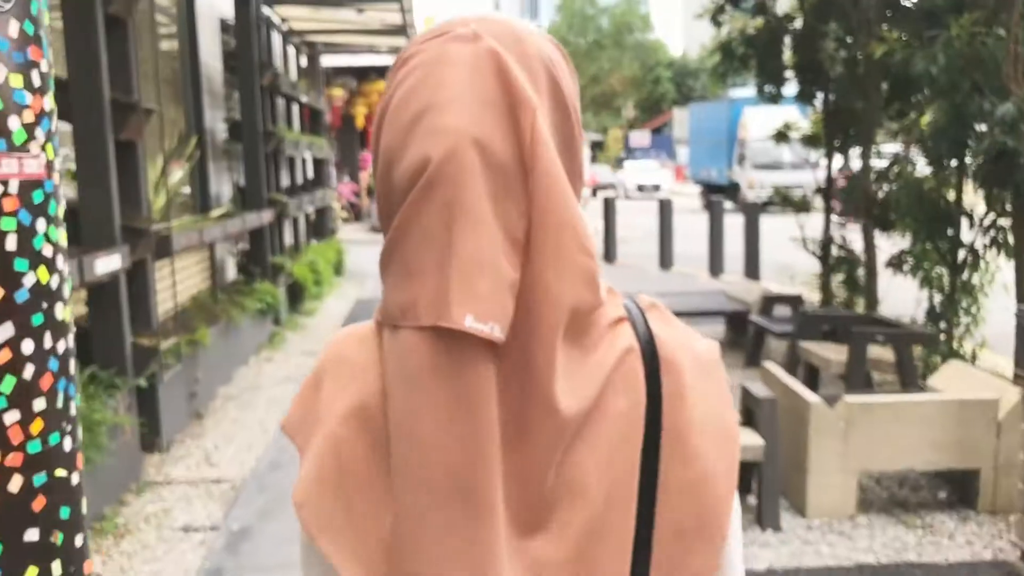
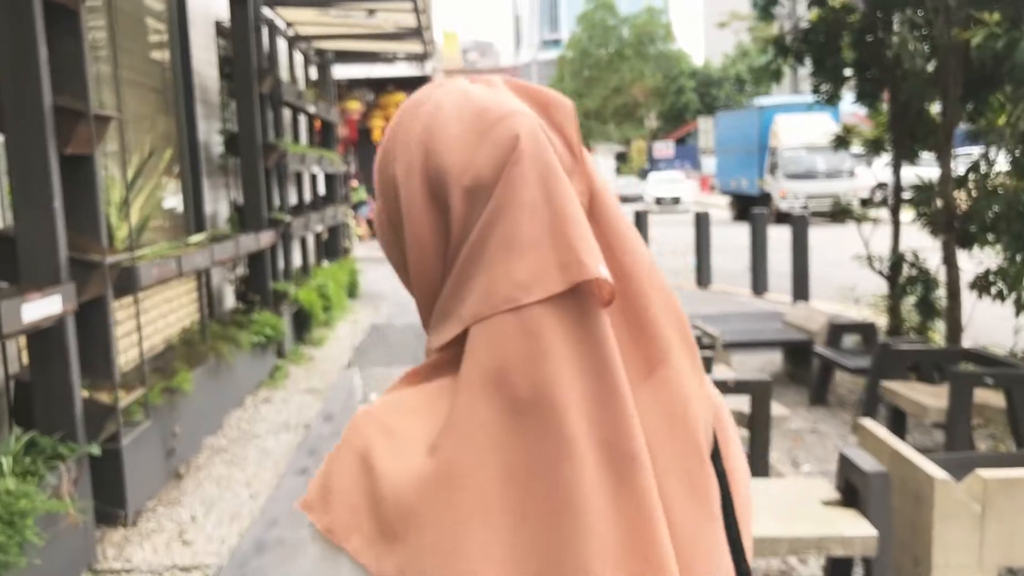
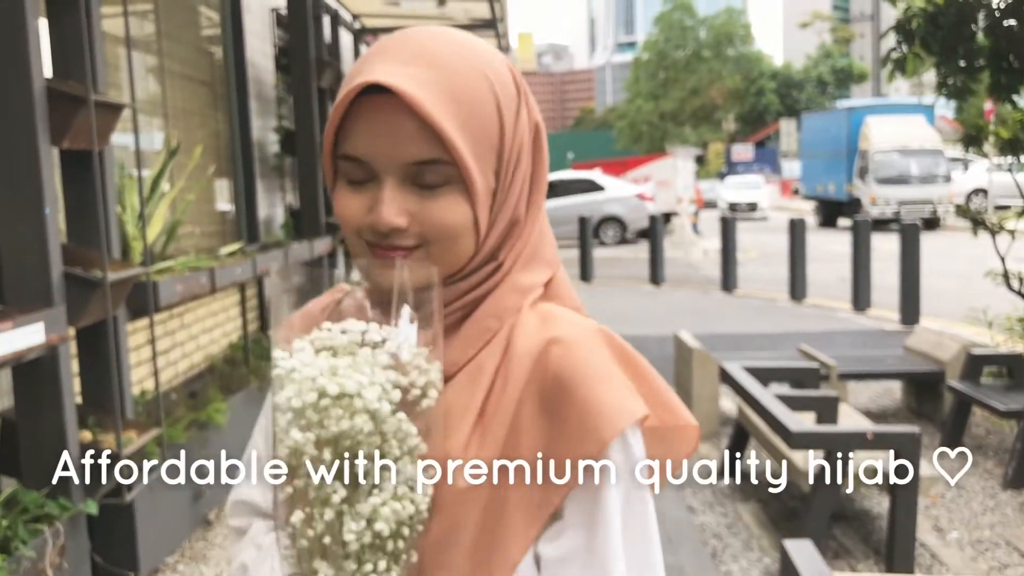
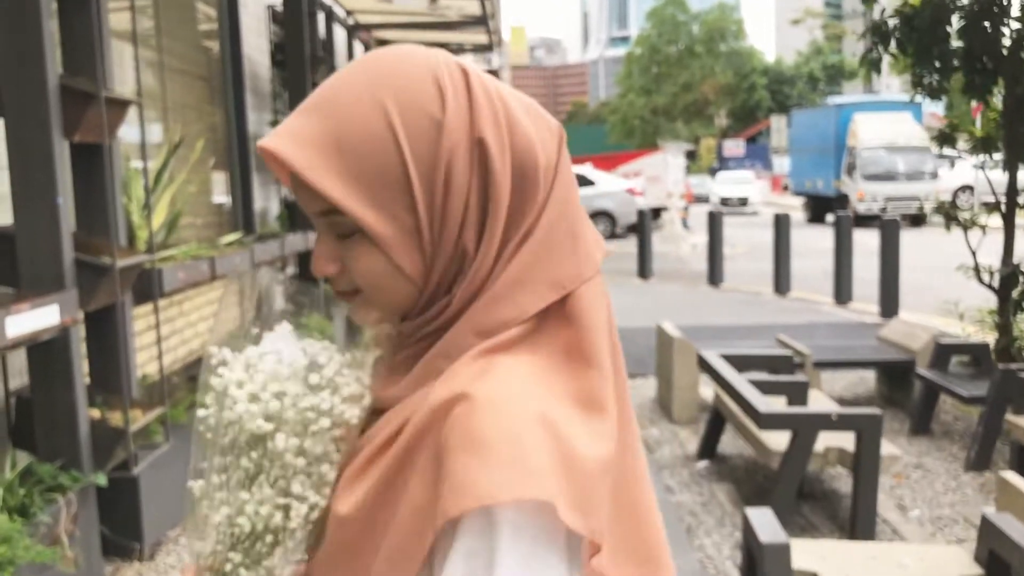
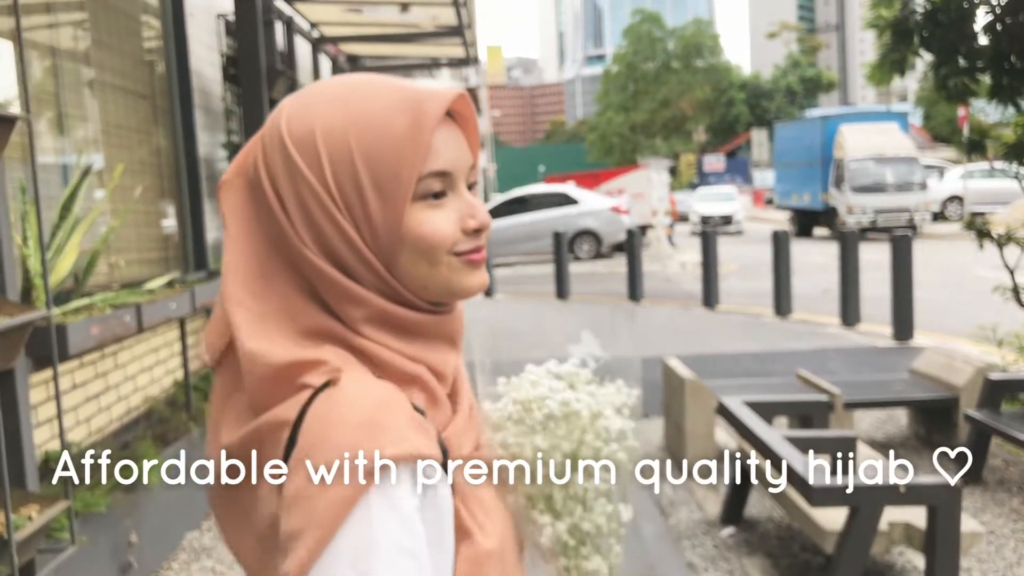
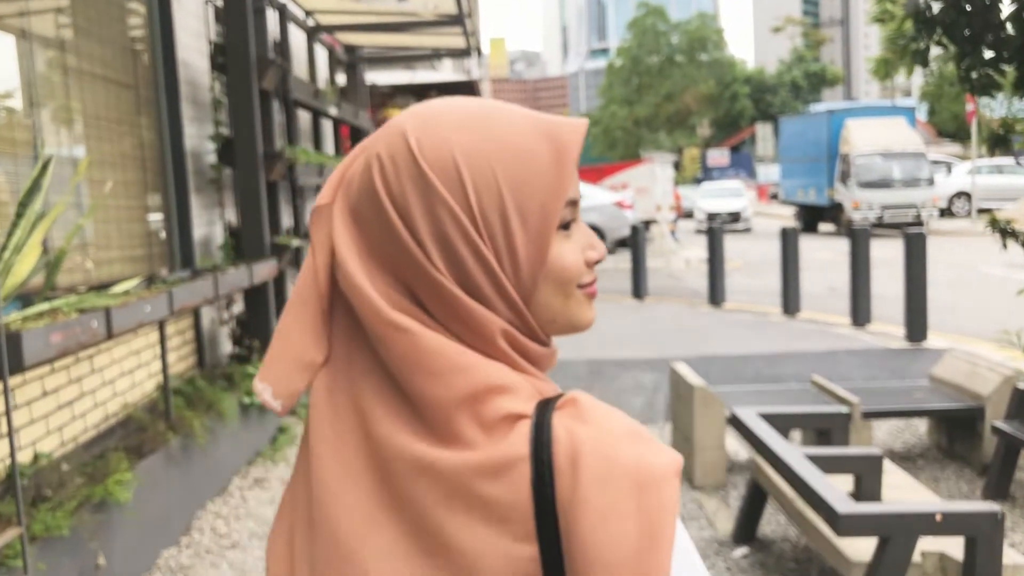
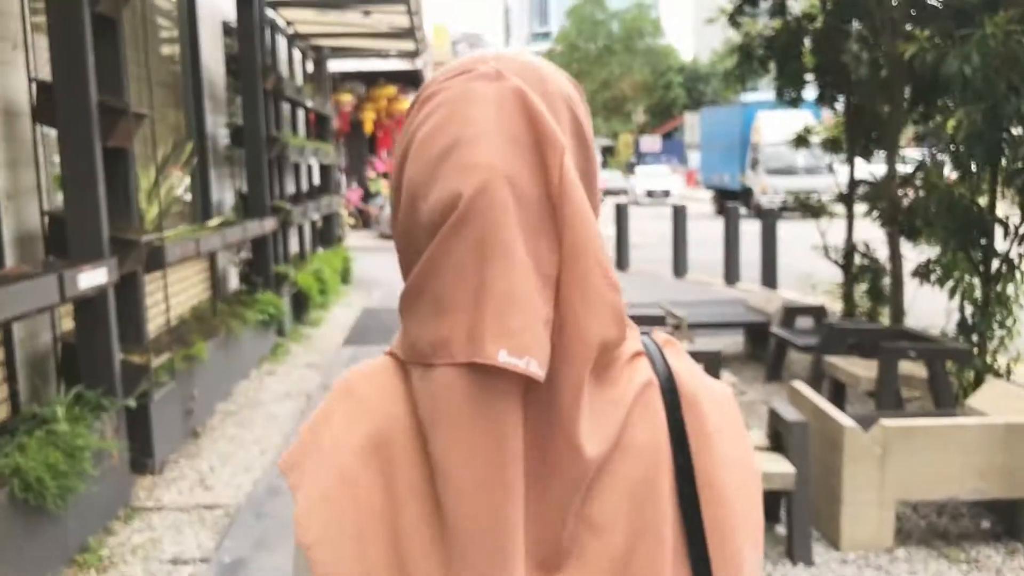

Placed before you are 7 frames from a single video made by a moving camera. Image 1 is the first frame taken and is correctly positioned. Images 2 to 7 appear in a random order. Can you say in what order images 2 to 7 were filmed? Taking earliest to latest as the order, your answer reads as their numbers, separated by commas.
7, 2, 4, 3, 5, 6
